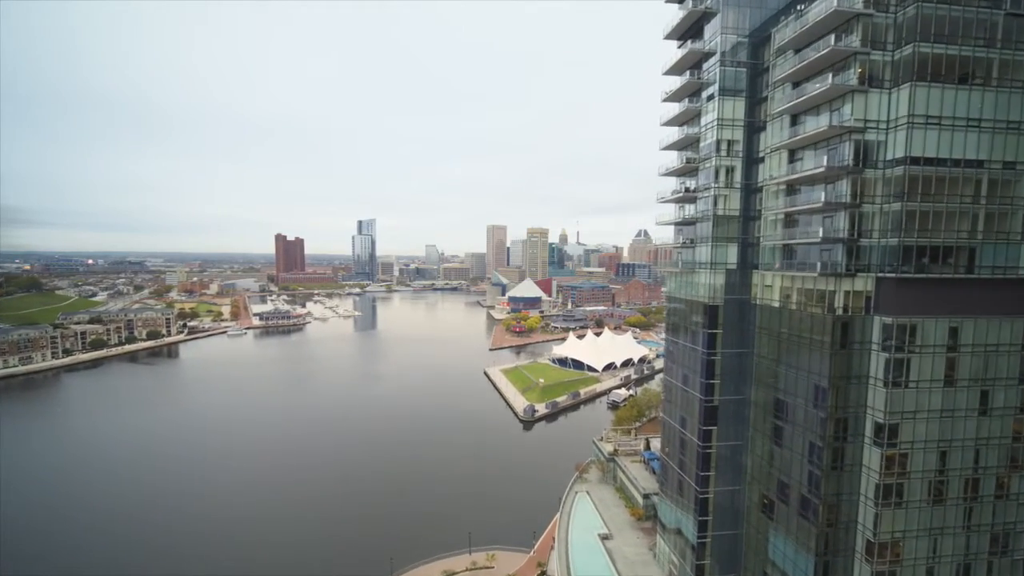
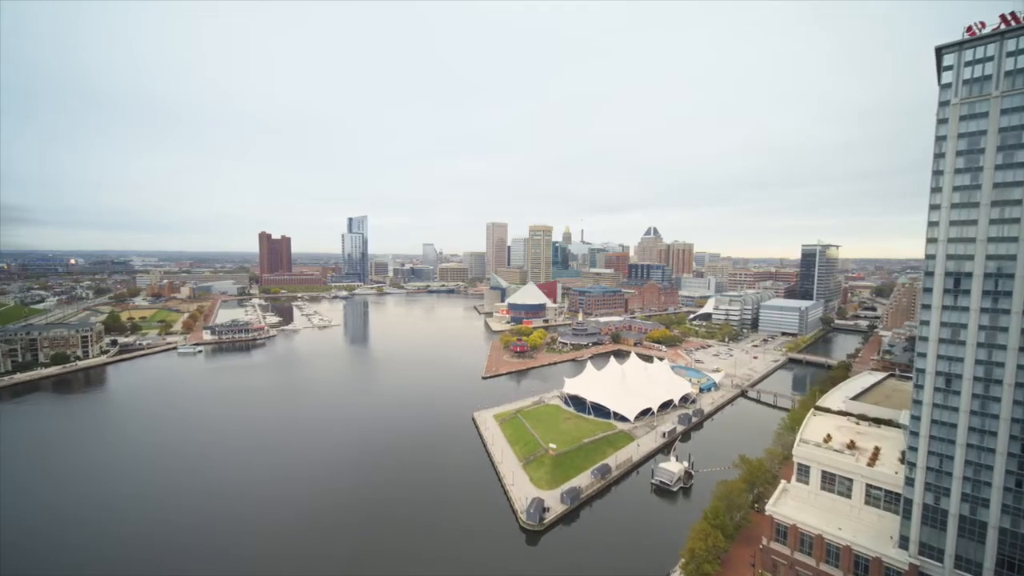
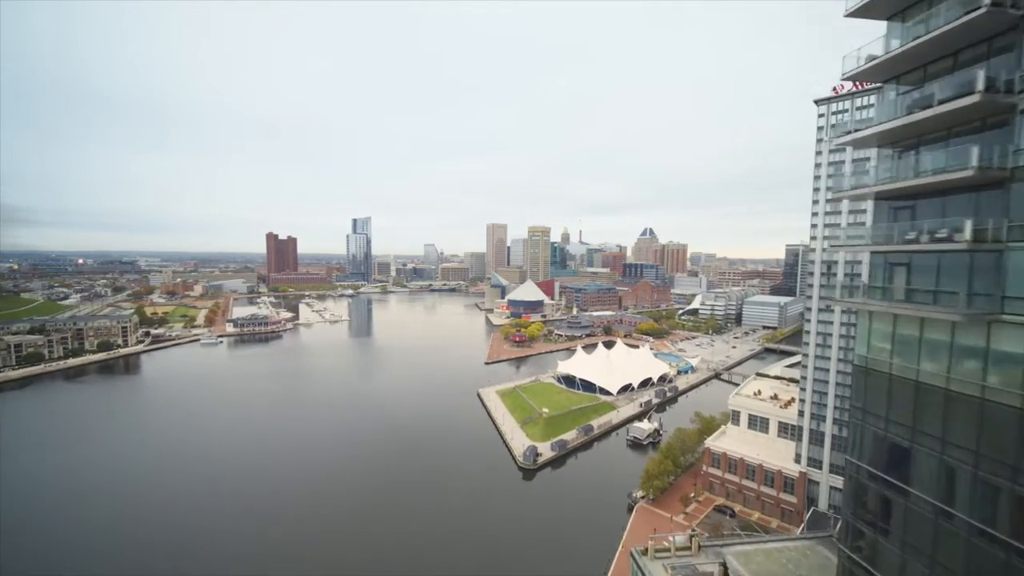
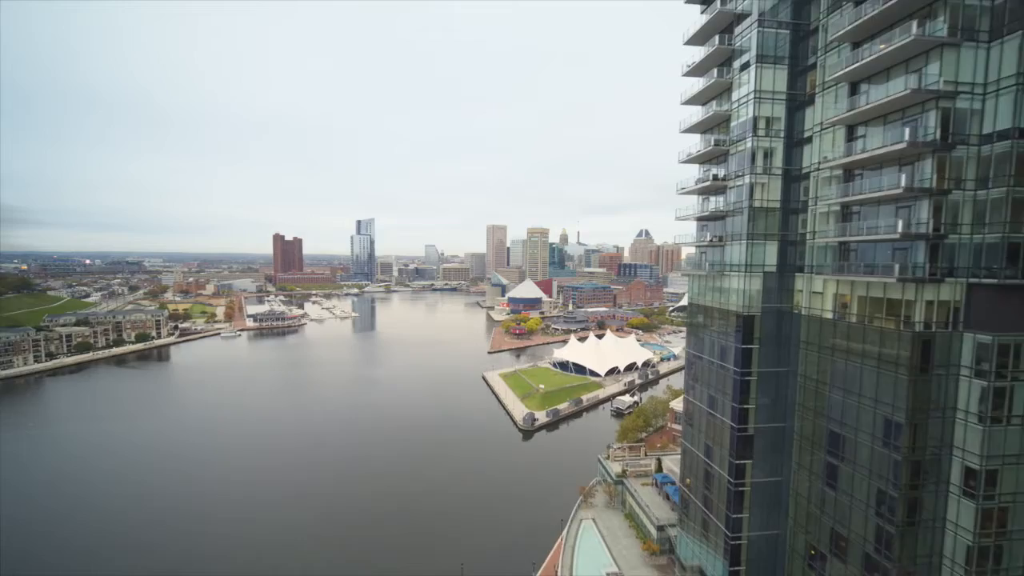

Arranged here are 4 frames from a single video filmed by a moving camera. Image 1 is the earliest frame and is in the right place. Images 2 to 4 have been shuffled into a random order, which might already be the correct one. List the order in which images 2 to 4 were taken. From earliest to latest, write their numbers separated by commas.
4, 3, 2
